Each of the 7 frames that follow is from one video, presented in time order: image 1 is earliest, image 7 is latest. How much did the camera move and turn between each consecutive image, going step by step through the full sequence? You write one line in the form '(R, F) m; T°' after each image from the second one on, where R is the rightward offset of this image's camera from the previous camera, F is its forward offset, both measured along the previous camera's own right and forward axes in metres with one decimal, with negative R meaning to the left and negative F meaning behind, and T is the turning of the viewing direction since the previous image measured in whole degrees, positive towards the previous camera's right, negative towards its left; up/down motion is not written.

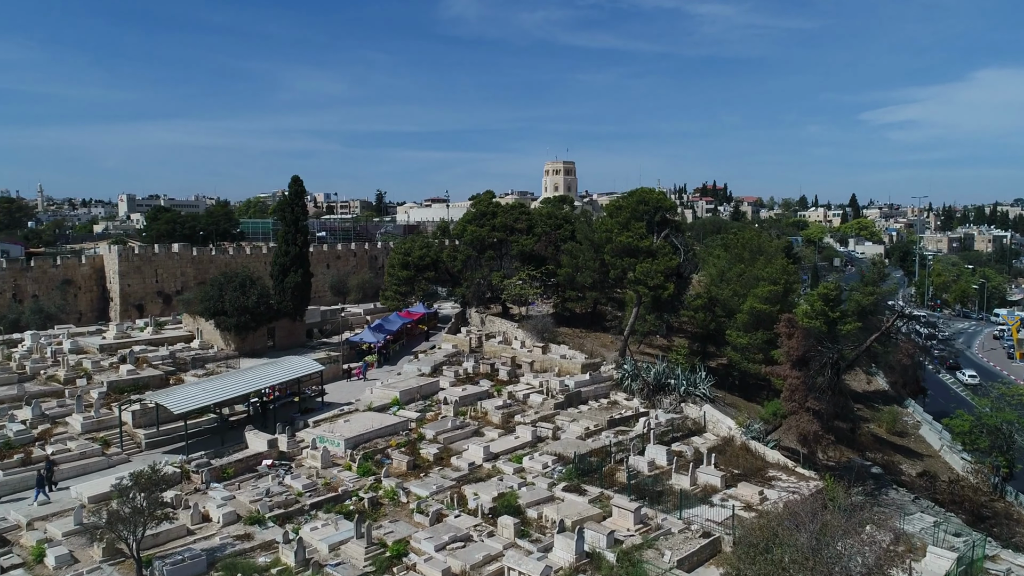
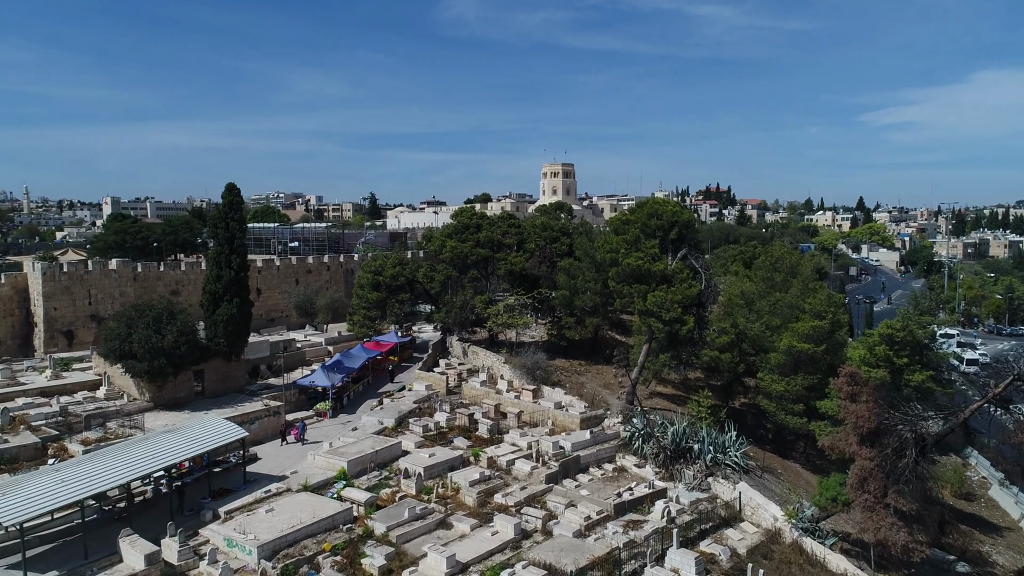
(+0.5, +4.5) m; 0°
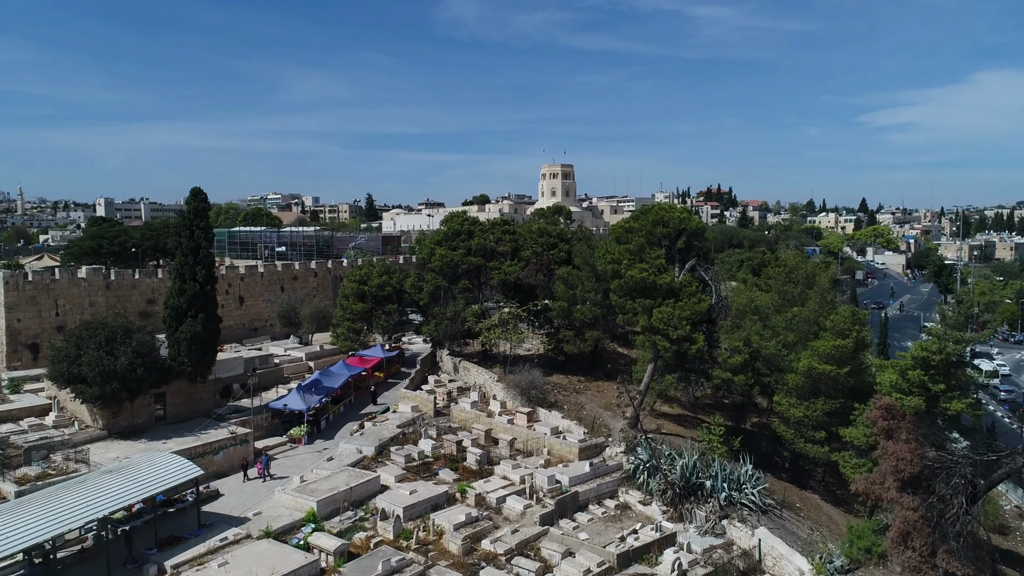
(+0.2, +1.8) m; 0°
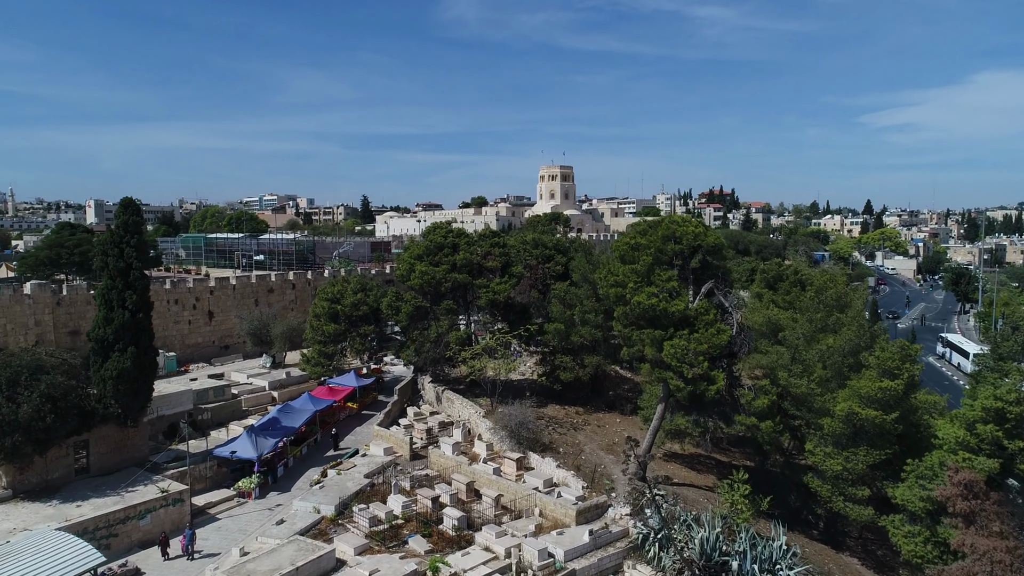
(+0.3, +2.7) m; 0°
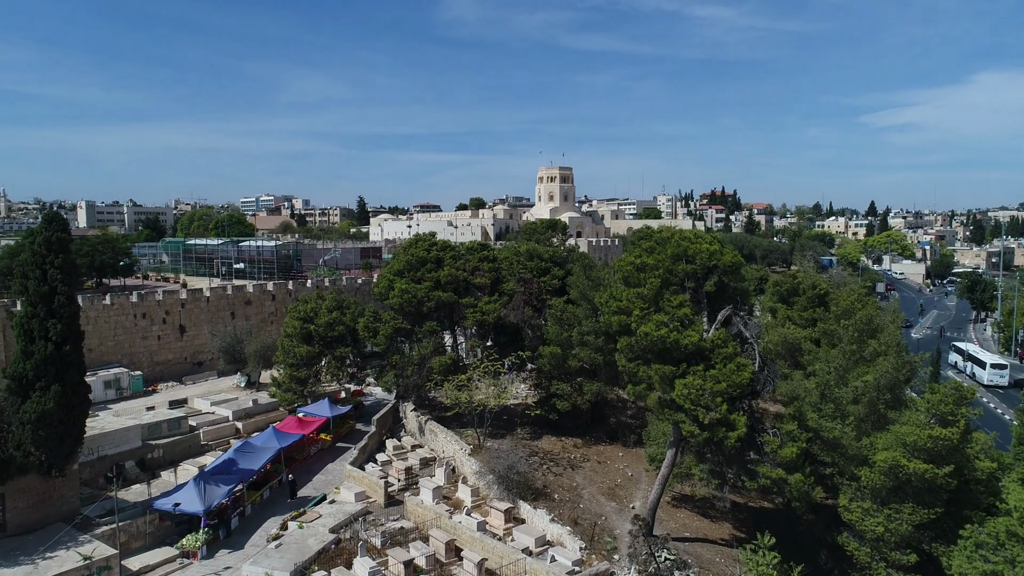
(+0.3, +2.2) m; 0°
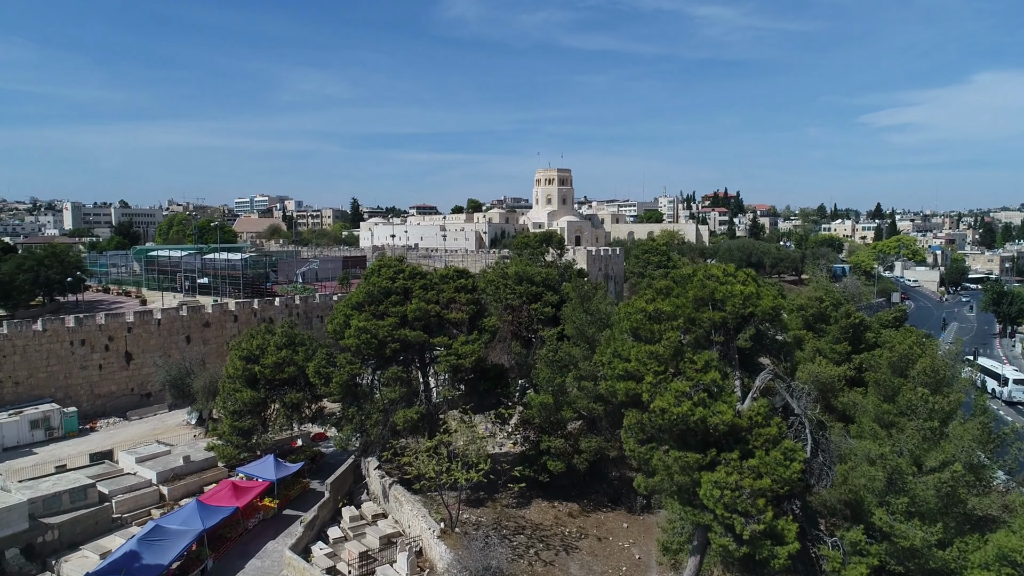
(+0.4, +3.3) m; 0°
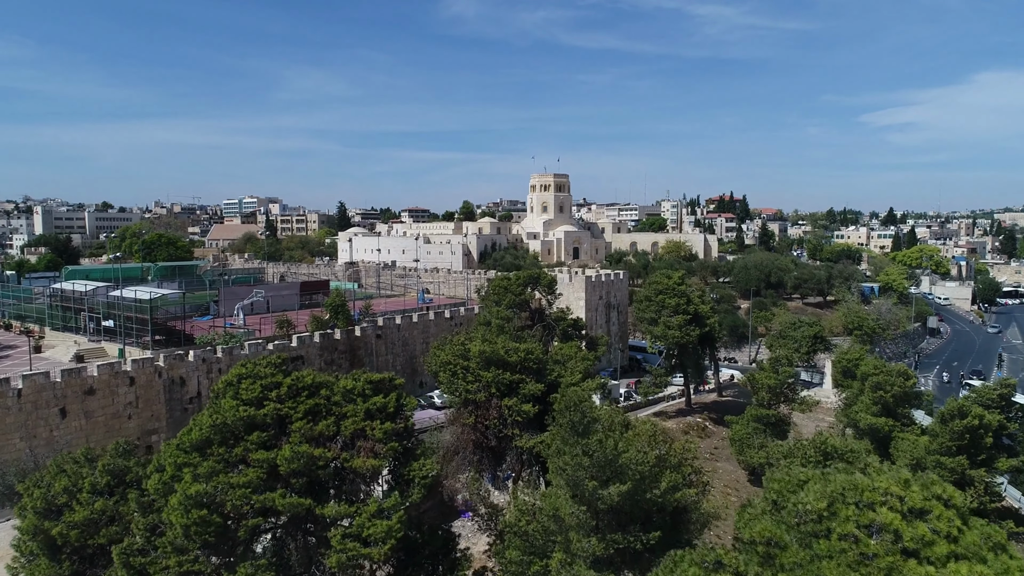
(+0.8, +6.5) m; 0°
